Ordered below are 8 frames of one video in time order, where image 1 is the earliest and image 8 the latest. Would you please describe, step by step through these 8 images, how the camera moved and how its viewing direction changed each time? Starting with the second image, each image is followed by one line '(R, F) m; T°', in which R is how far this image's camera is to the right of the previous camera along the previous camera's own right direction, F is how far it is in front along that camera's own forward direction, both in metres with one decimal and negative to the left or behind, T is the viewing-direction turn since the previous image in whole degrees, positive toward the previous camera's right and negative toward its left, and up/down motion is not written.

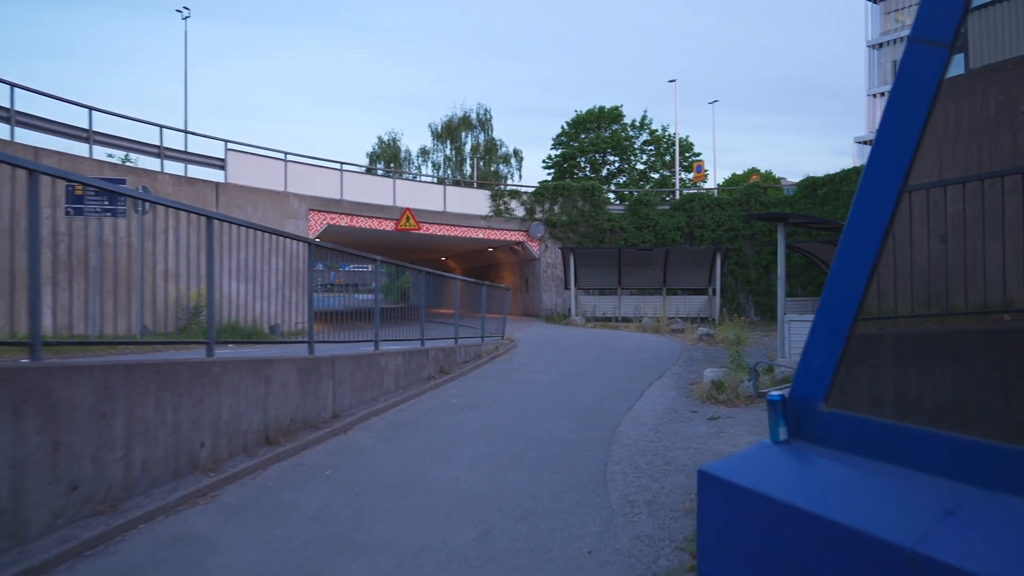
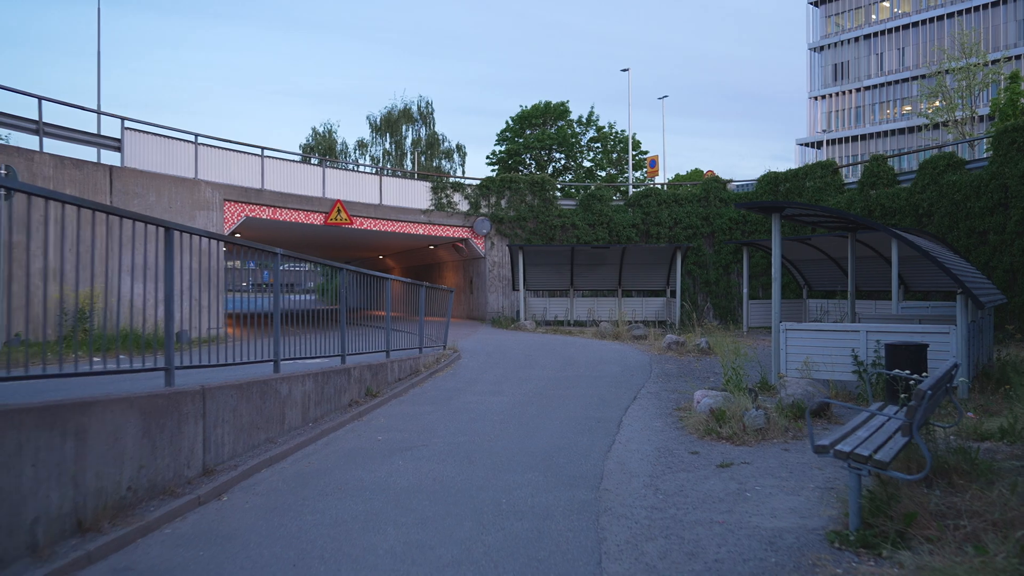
(0.0, +2.4) m; +4°
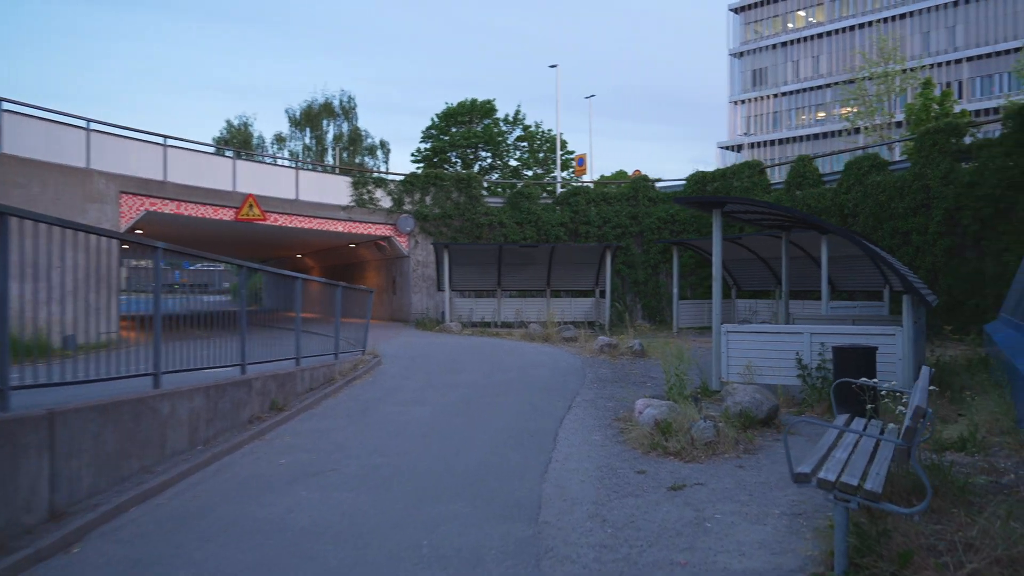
(0.0, +0.9) m; +6°
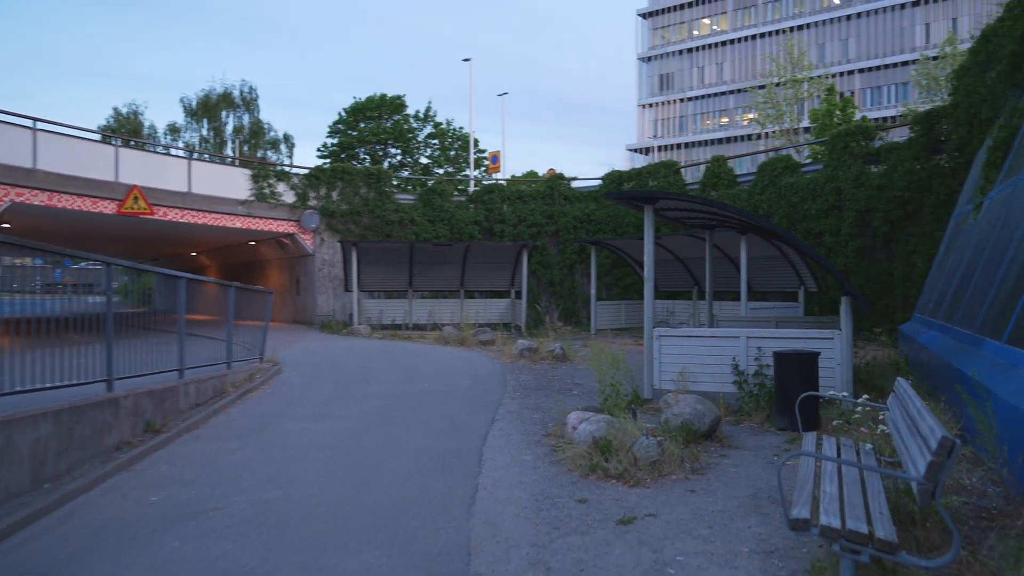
(-0.1, +0.9) m; +7°
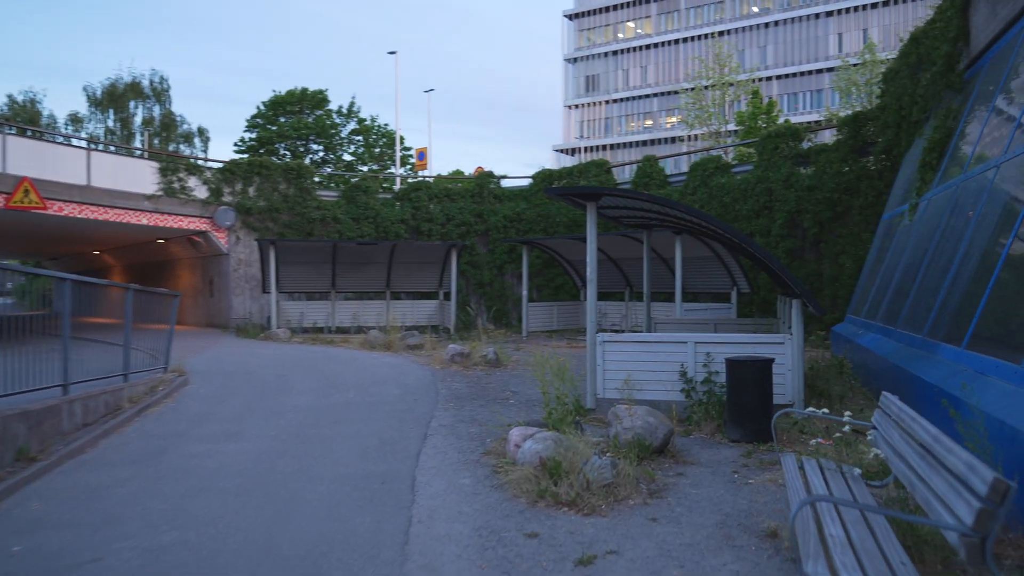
(-0.1, +0.7) m; +6°
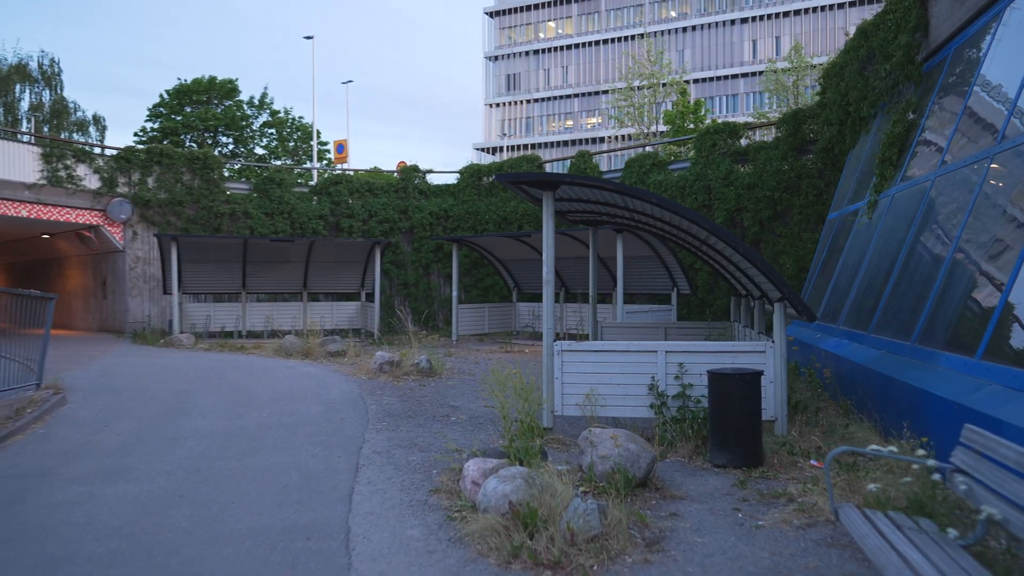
(-0.3, +1.2) m; +6°
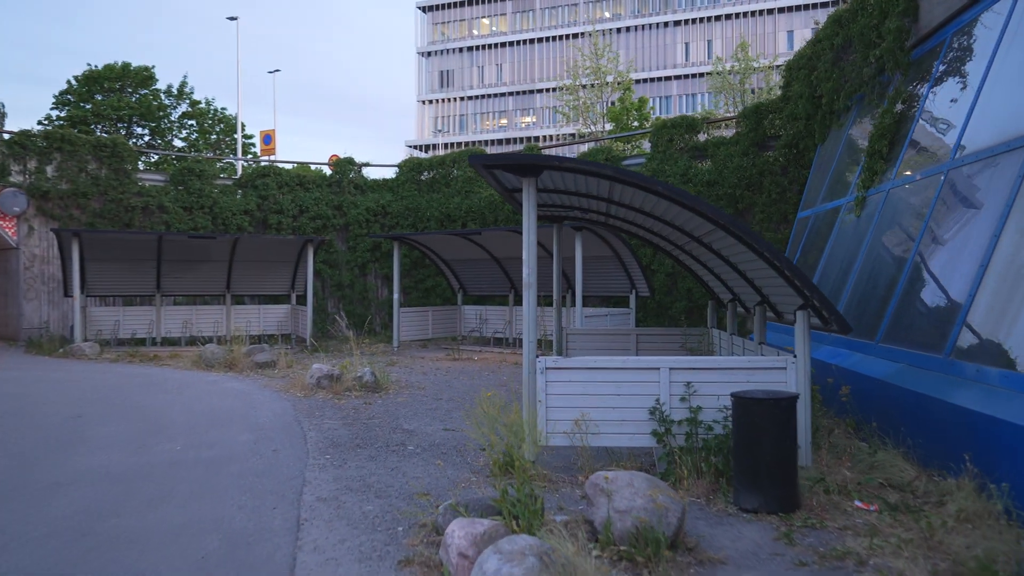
(-0.4, +1.4) m; +5°
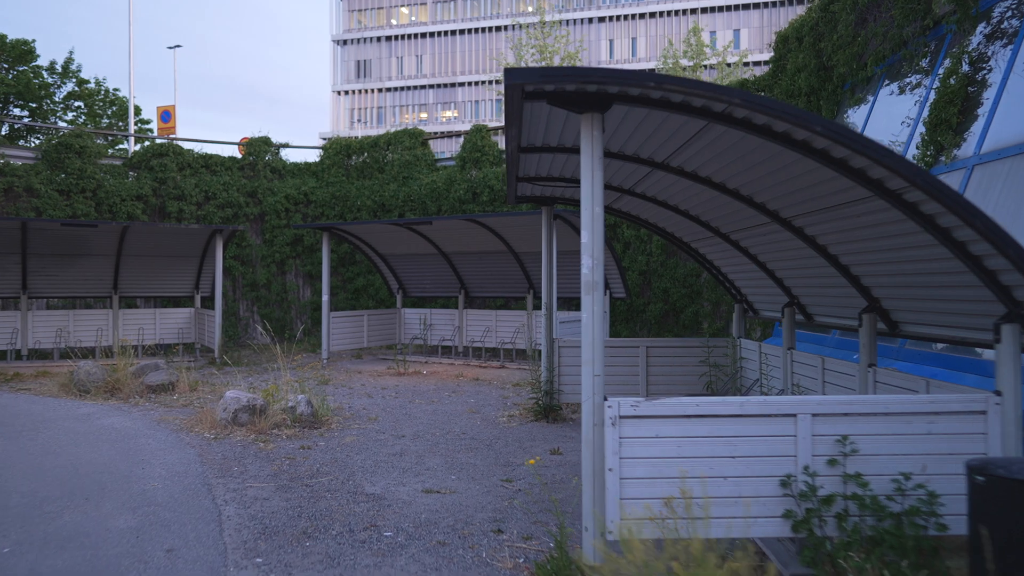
(-0.8, +2.6) m; +6°
